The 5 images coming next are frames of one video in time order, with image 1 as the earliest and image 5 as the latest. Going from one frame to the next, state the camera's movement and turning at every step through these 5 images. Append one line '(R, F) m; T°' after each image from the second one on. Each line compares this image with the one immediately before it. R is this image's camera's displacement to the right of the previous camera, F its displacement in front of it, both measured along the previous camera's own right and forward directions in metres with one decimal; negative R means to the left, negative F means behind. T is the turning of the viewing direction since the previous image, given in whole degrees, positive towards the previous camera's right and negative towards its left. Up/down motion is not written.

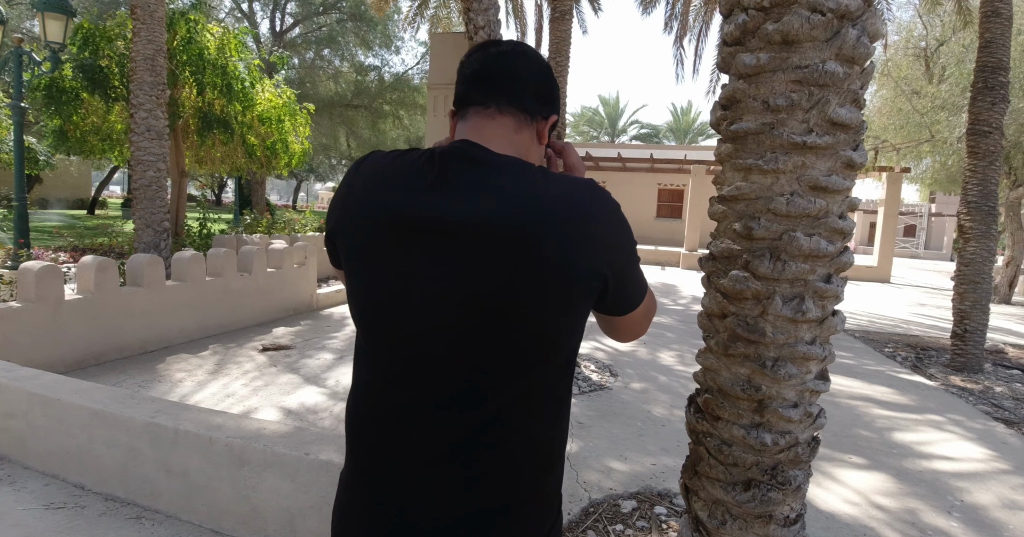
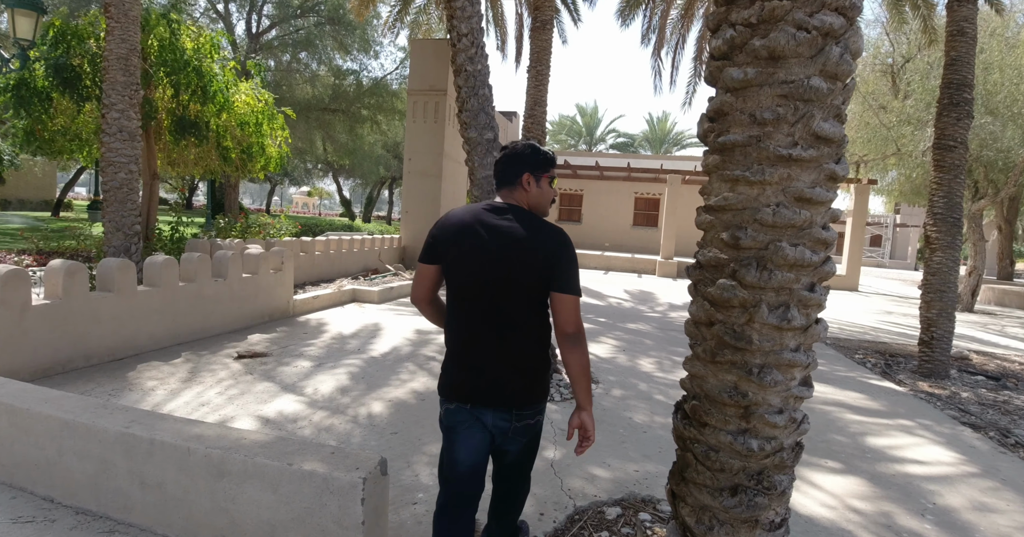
(0.0, 0.0) m; +2°
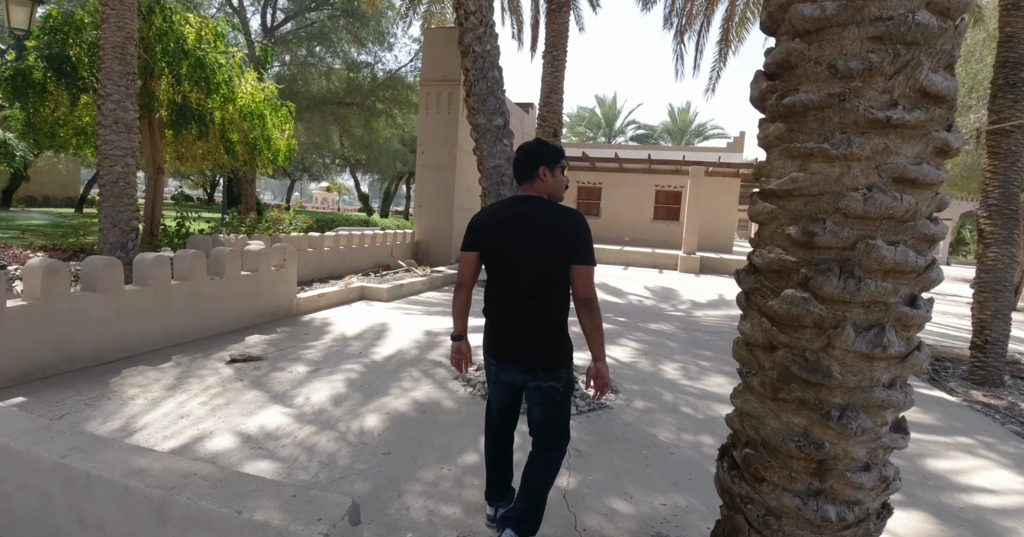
(+0.1, +0.4) m; -2°
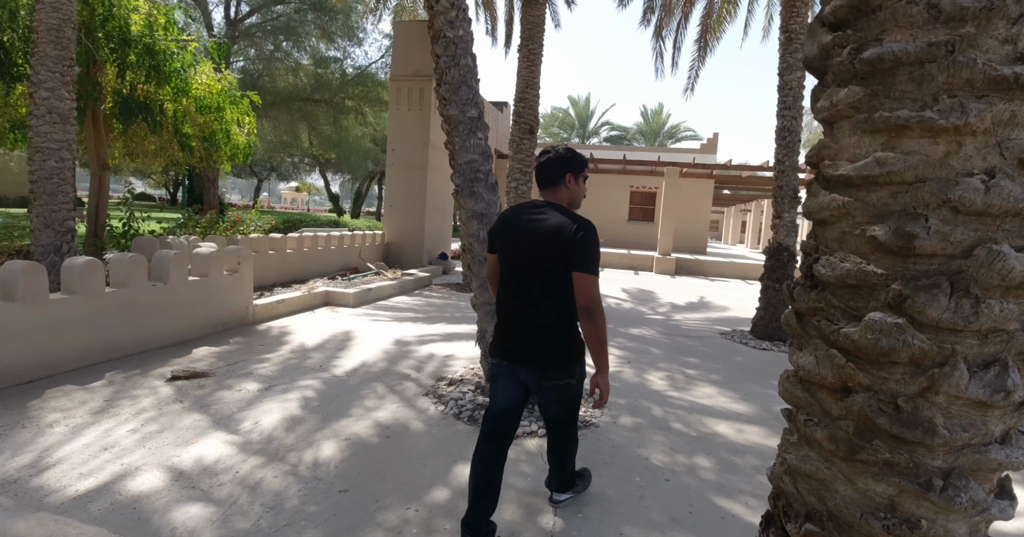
(0.0, +0.4) m; +3°
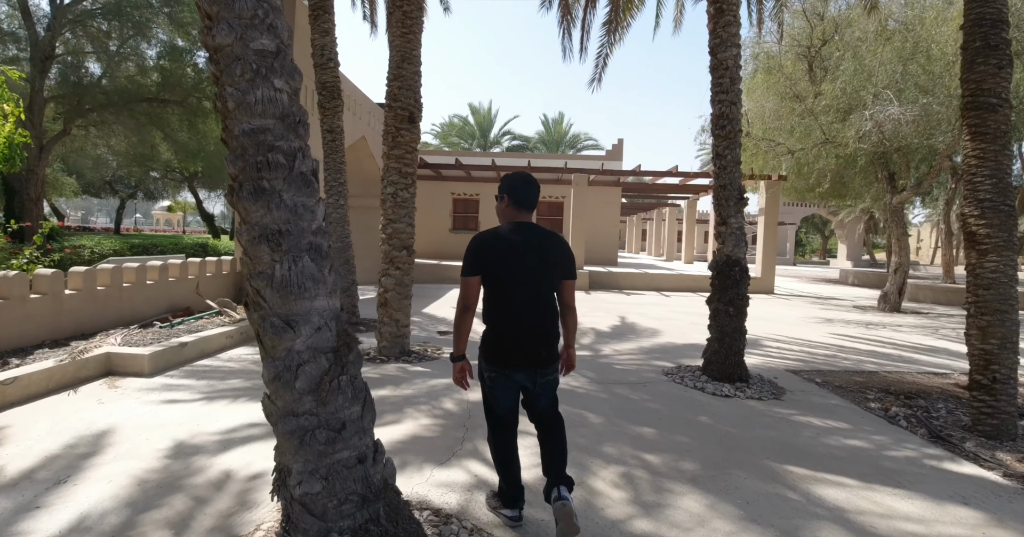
(+0.3, +1.9) m; +10°
